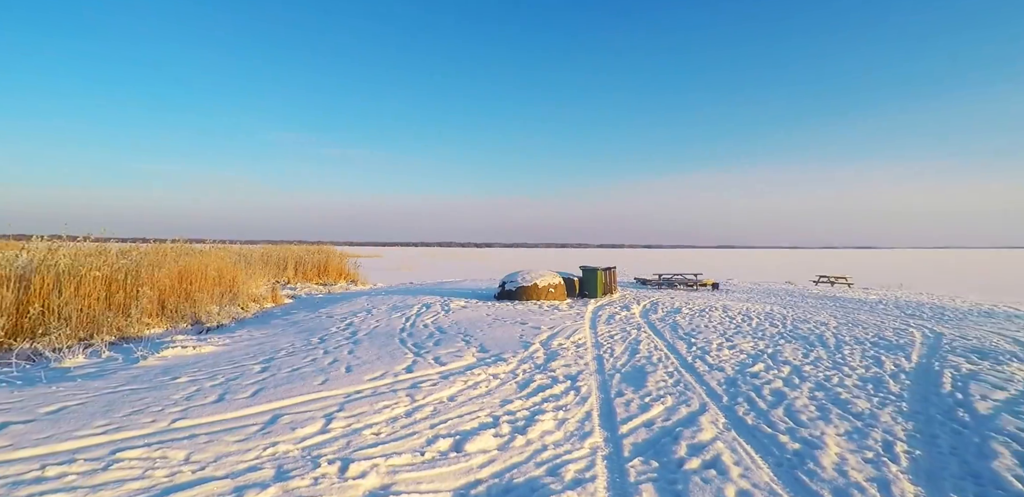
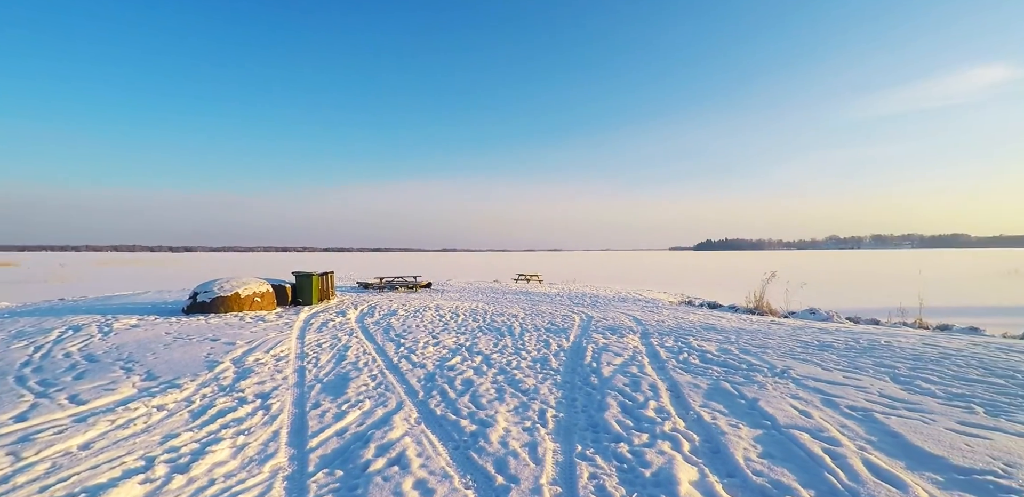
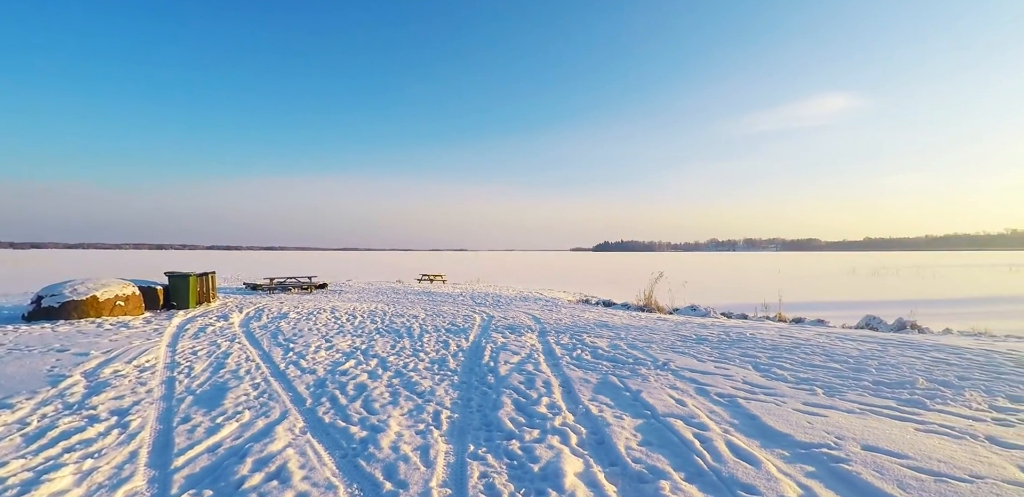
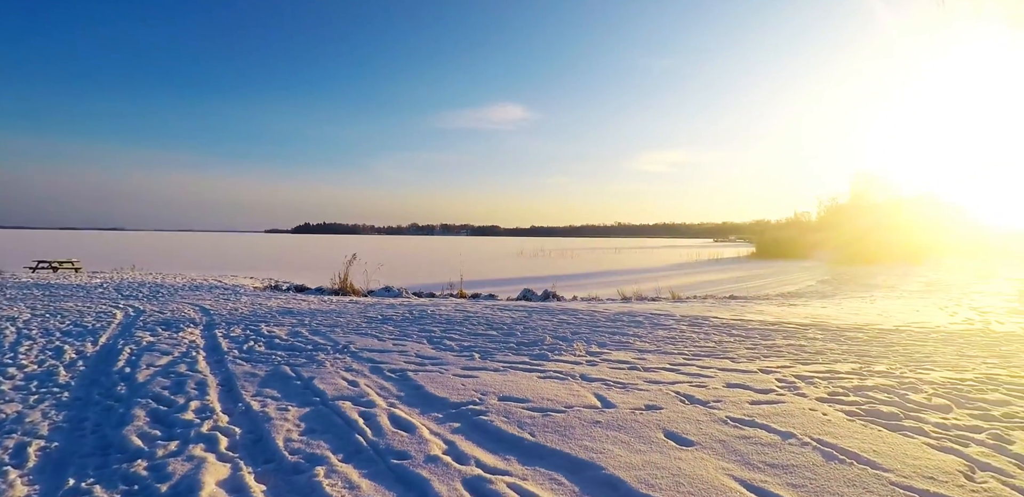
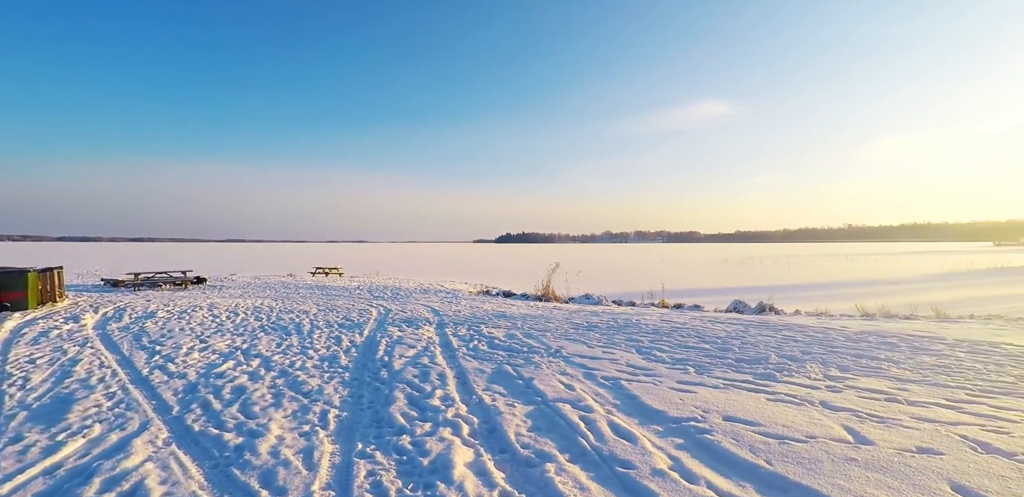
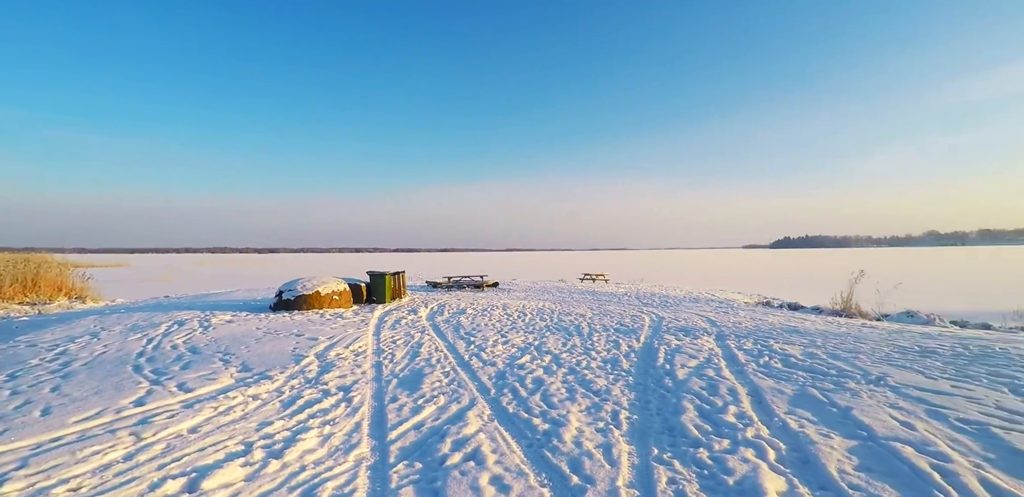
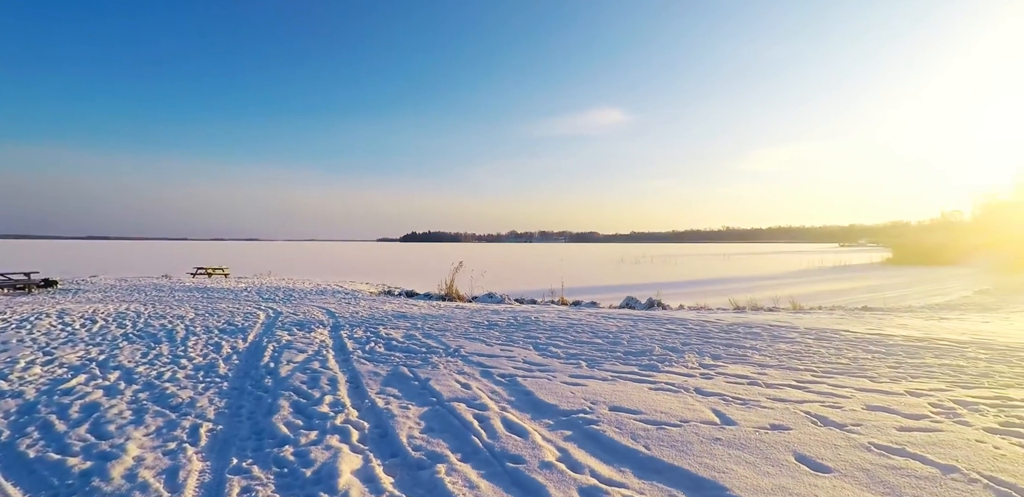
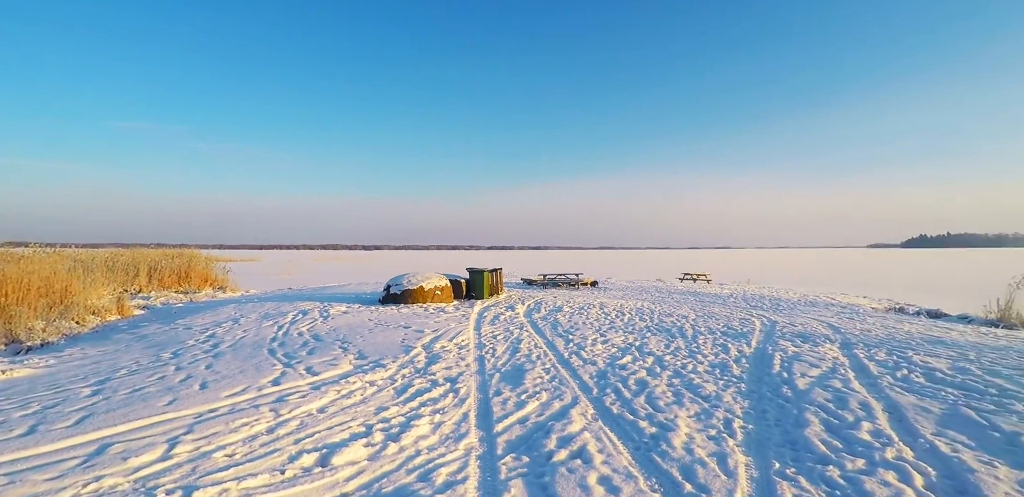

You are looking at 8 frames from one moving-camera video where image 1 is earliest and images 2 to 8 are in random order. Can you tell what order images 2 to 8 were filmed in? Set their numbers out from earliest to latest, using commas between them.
8, 6, 2, 3, 5, 7, 4
